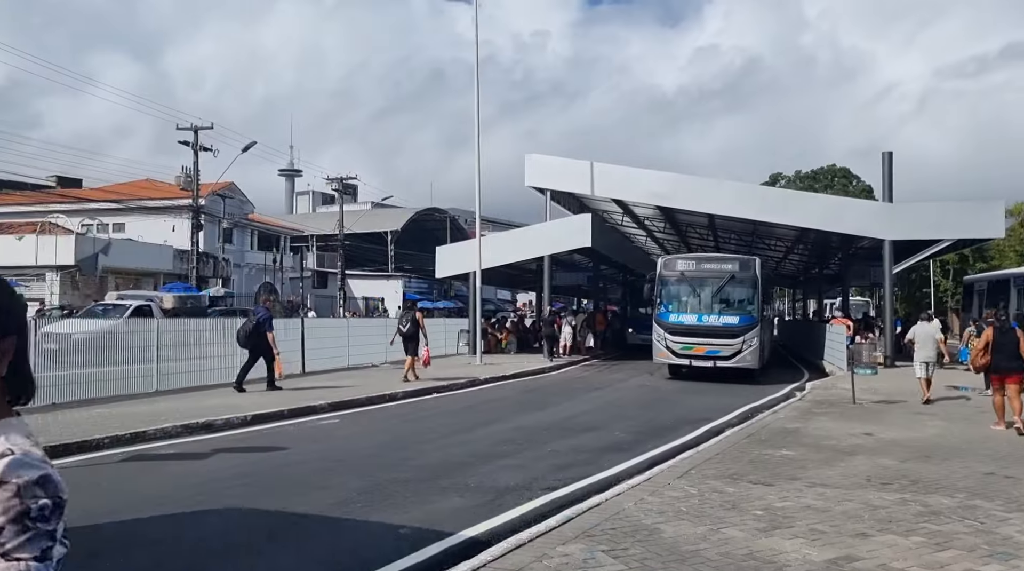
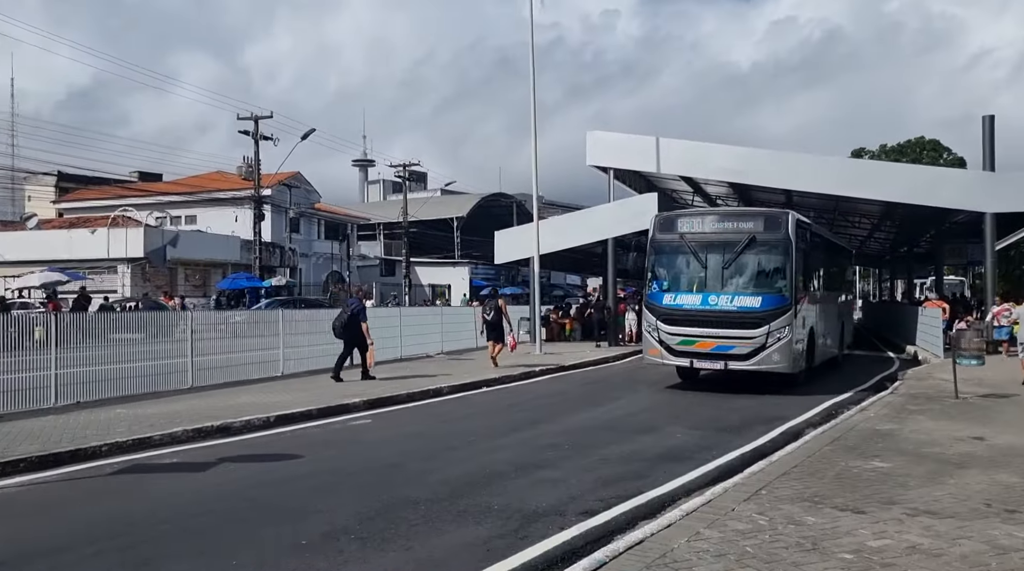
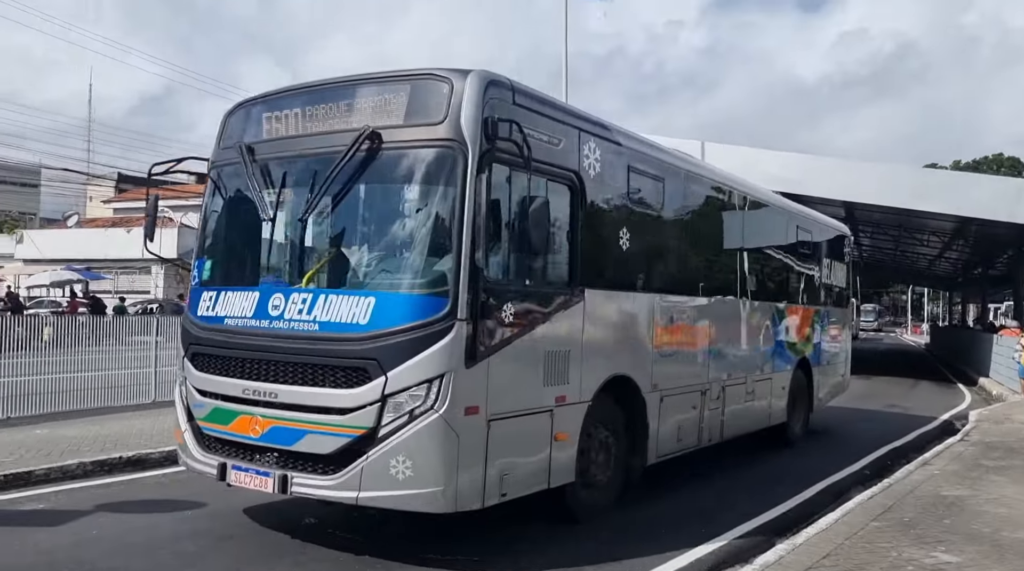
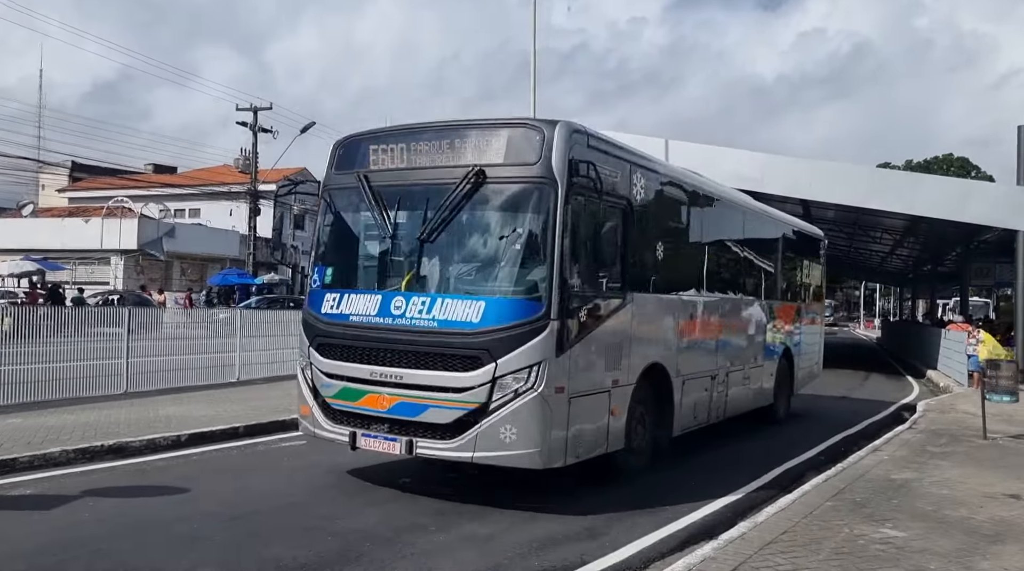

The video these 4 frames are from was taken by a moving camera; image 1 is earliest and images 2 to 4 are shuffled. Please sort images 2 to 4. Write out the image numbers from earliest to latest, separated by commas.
2, 4, 3
